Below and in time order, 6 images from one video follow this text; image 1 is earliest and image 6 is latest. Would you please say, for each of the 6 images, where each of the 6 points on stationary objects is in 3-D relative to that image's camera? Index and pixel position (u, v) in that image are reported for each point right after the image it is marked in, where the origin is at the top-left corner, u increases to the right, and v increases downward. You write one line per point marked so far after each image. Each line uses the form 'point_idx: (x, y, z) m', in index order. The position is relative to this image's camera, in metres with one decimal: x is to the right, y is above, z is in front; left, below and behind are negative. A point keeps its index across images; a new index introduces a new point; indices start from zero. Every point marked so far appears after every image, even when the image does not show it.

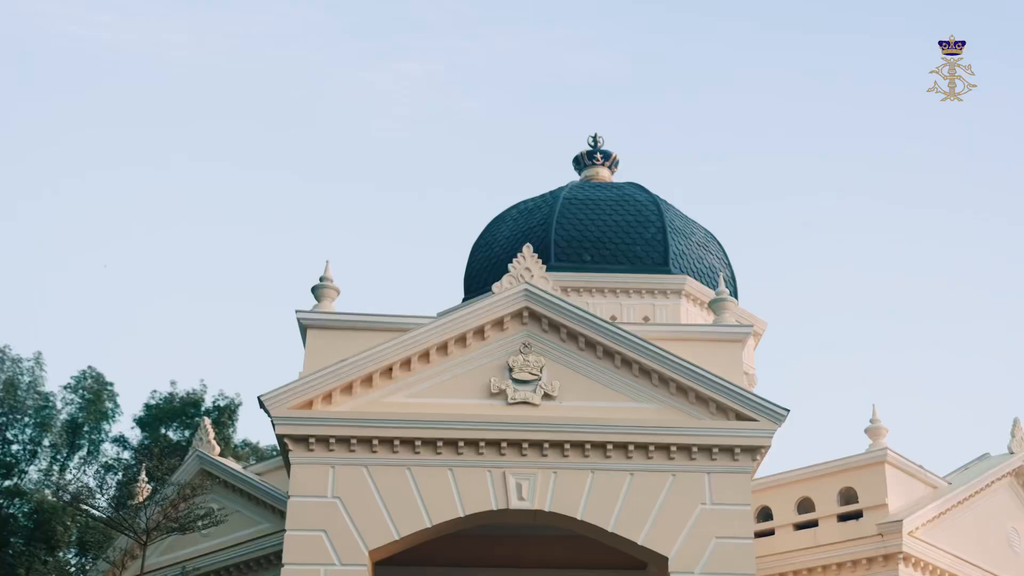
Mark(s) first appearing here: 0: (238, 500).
0: (-4.3, -3.4, +19.6) m
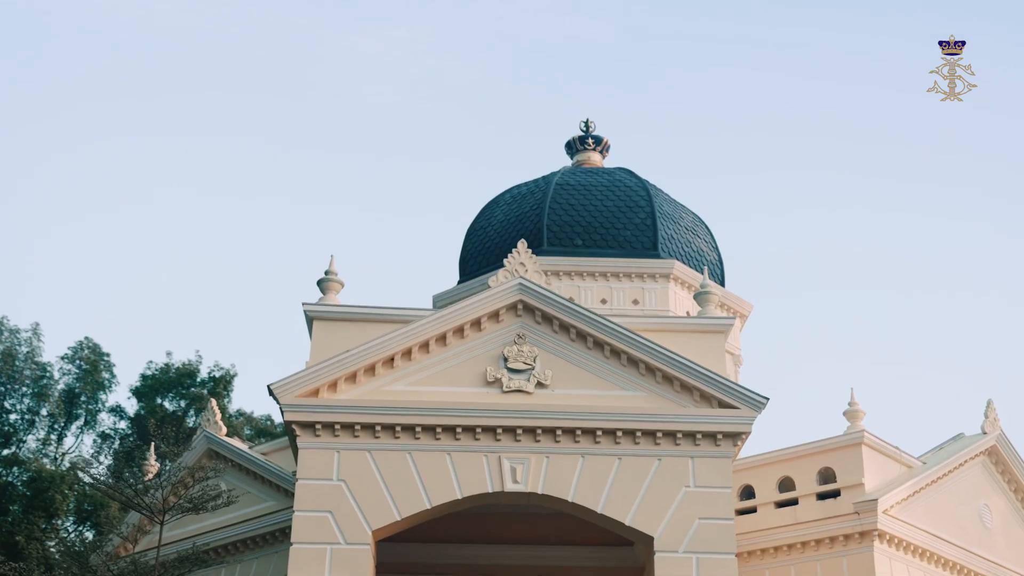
0: (-4.4, -3.2, +20.5) m
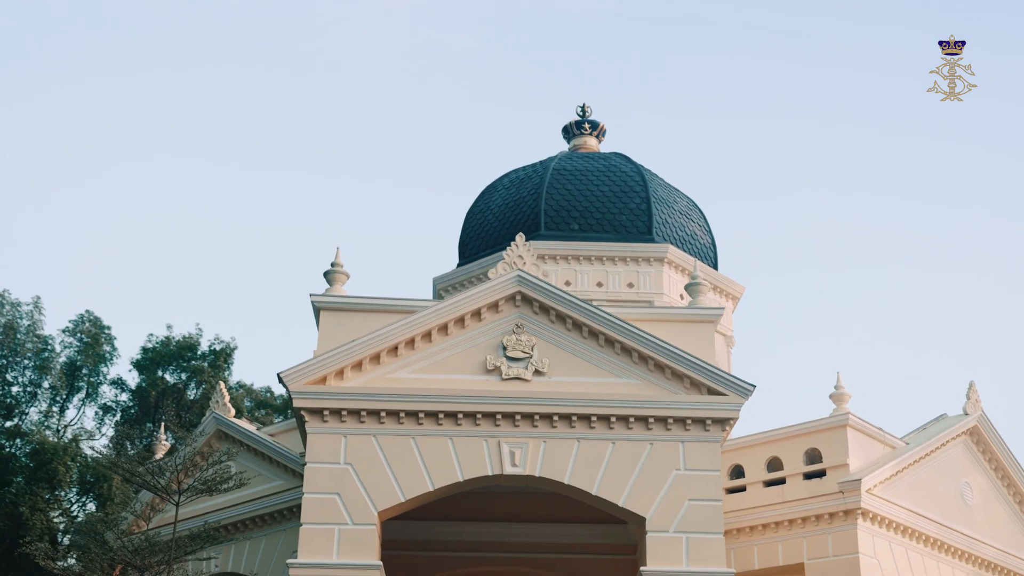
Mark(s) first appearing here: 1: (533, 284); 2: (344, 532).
0: (-4.5, -3.0, +21.3) m
1: (+0.3, +0.1, +17.6) m
2: (-2.2, -3.2, +16.4) m
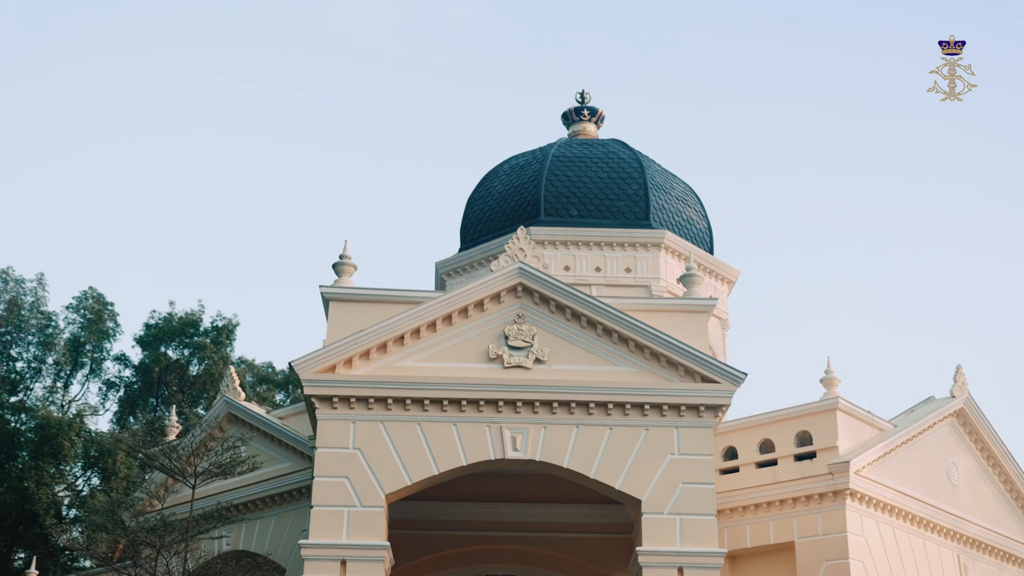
0: (-4.4, -2.7, +22.0) m
1: (+0.3, +0.2, +18.3) m
2: (-2.2, -3.1, +17.2) m
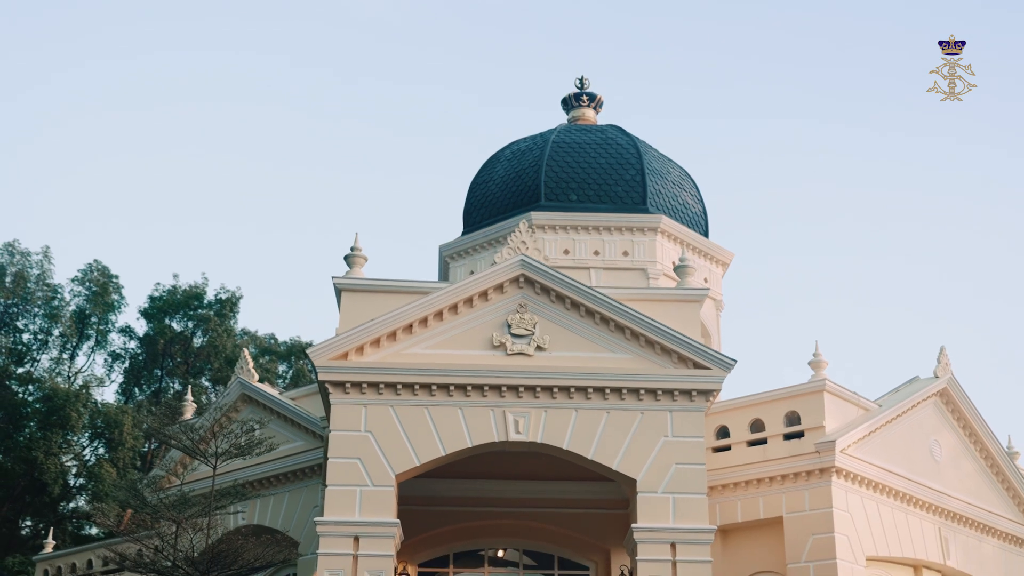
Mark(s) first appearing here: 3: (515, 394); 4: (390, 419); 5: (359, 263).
0: (-4.4, -2.5, +23.1) m
1: (+0.4, +0.3, +19.3) m
2: (-2.2, -3.0, +18.2) m
3: (0.0, -1.6, +18.8) m
4: (-1.8, -2.0, +18.6) m
5: (-2.4, +0.4, +19.7) m
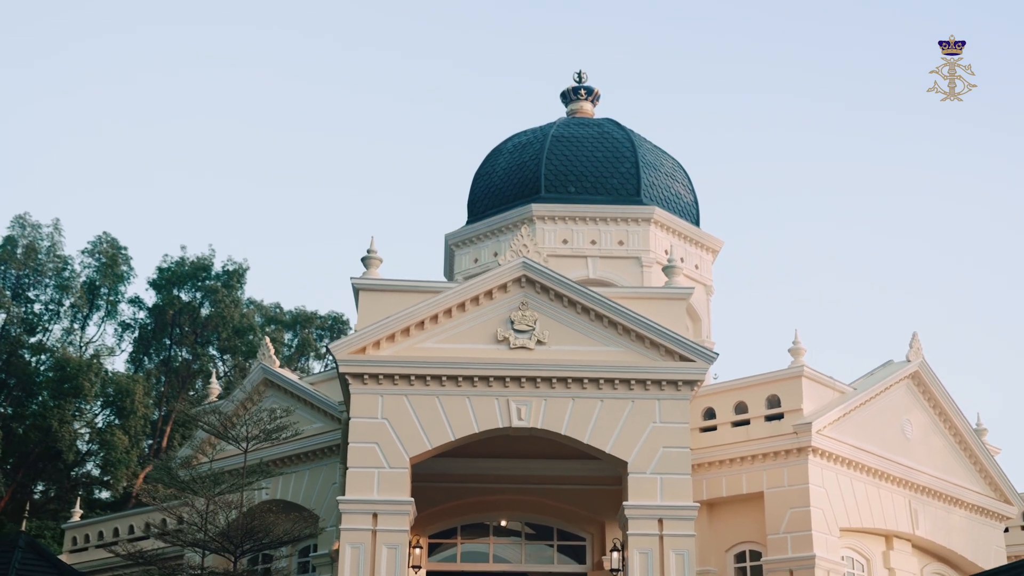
0: (-4.3, -2.4, +25.0) m
1: (+0.4, +0.3, +21.2) m
2: (-2.1, -3.0, +20.2) m
3: (+0.1, -1.6, +20.7) m
4: (-1.8, -2.0, +20.6) m
5: (-2.4, +0.4, +21.6) m
